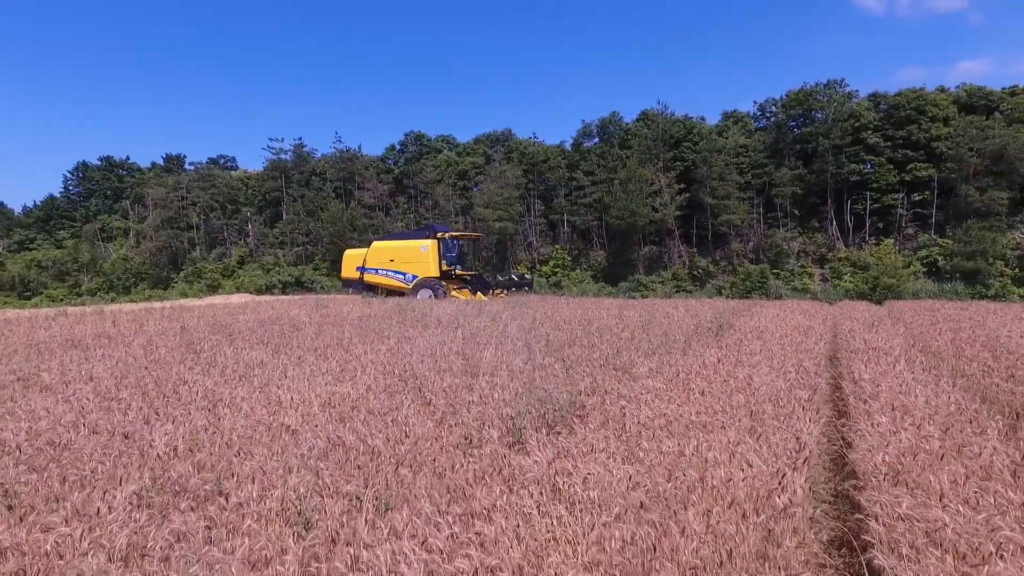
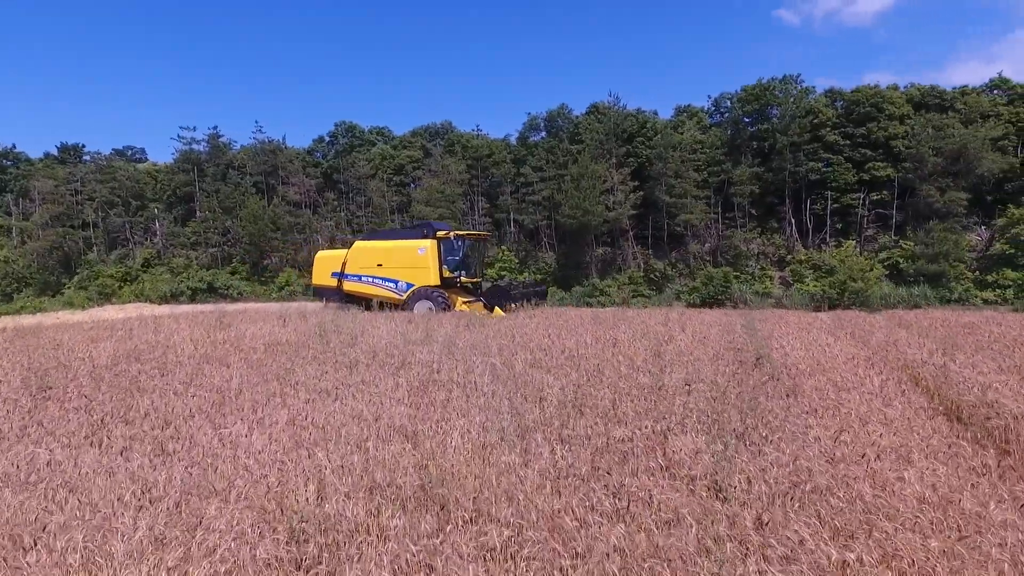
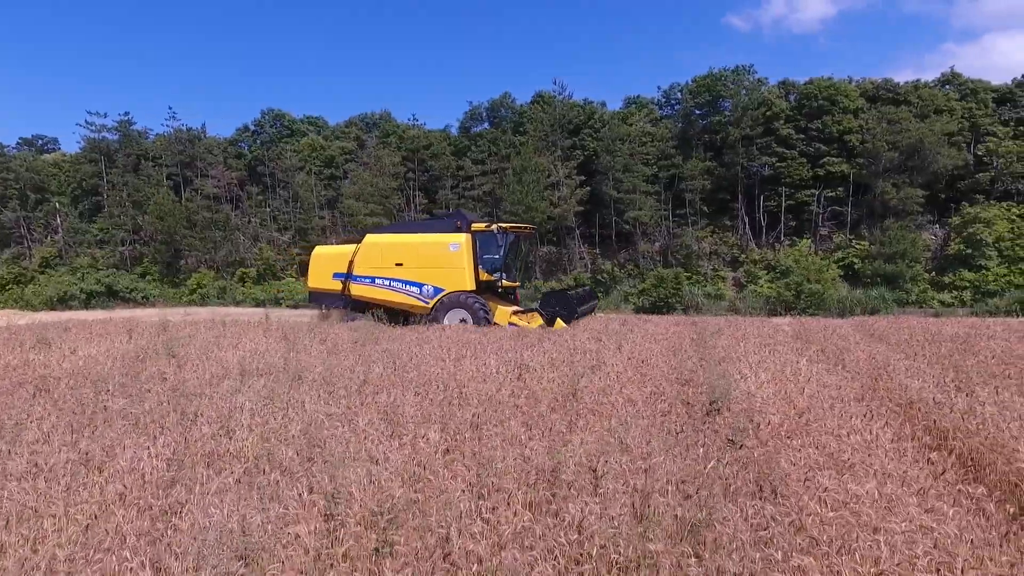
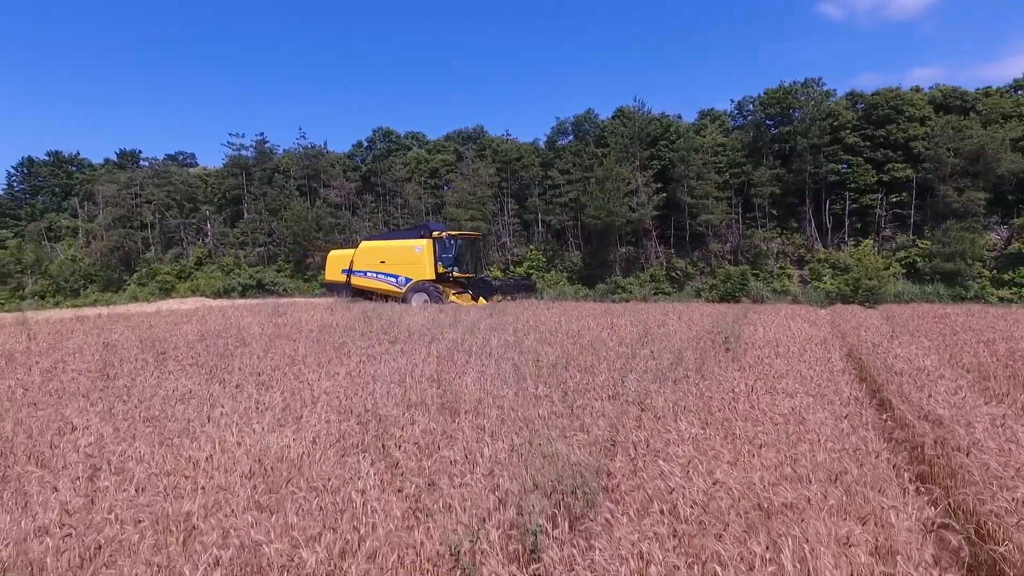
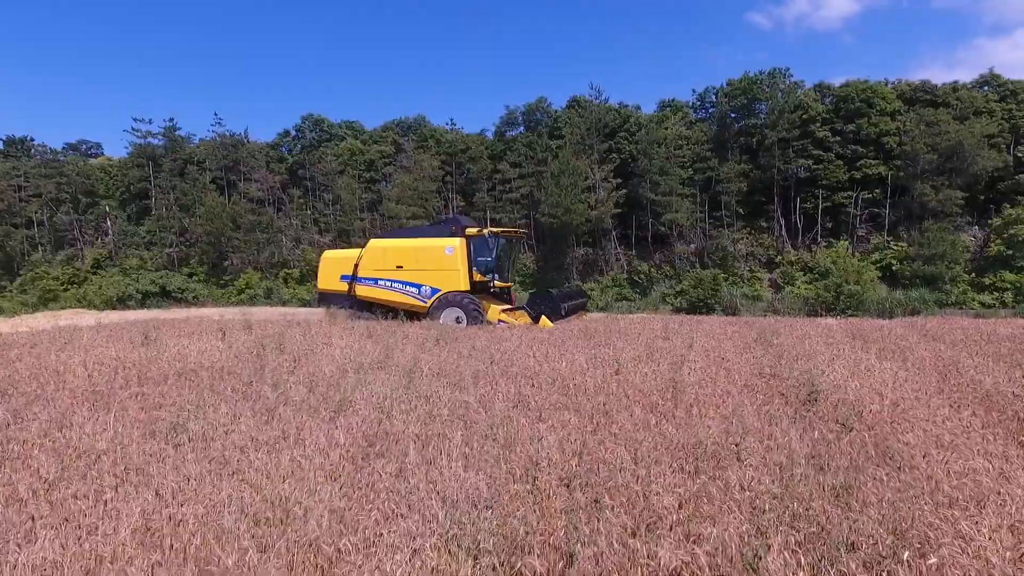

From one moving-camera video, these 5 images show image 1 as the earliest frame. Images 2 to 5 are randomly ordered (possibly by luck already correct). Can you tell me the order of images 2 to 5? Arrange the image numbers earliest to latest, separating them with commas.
4, 2, 5, 3
